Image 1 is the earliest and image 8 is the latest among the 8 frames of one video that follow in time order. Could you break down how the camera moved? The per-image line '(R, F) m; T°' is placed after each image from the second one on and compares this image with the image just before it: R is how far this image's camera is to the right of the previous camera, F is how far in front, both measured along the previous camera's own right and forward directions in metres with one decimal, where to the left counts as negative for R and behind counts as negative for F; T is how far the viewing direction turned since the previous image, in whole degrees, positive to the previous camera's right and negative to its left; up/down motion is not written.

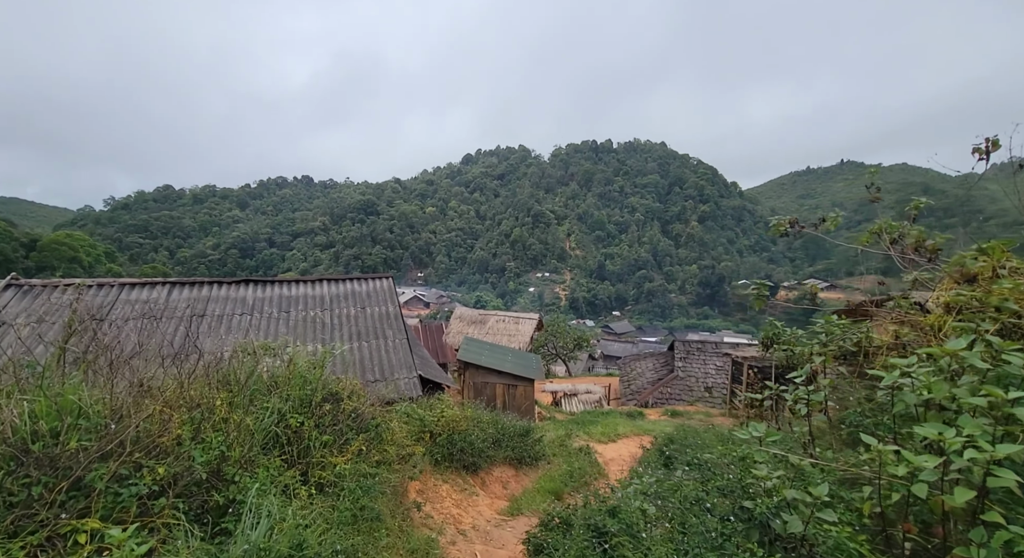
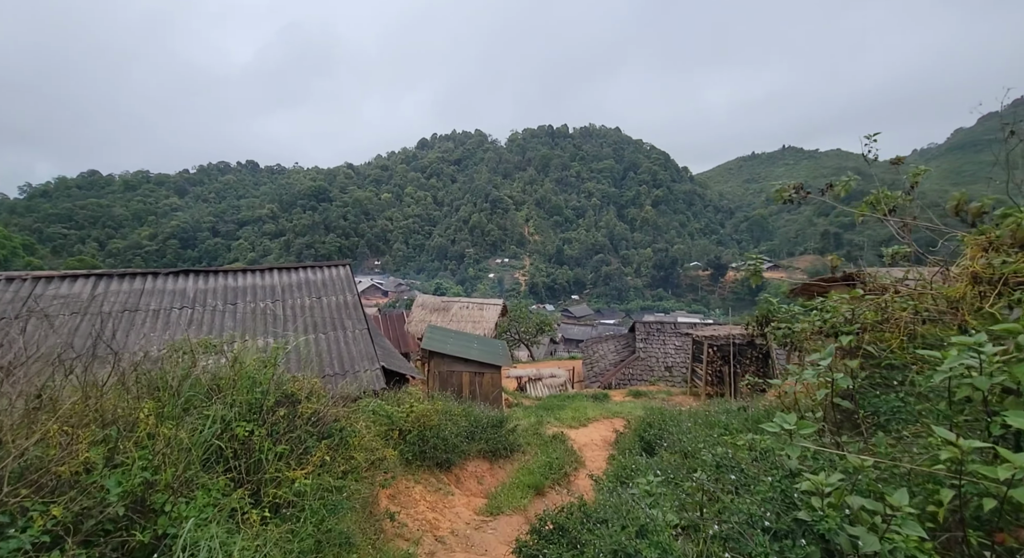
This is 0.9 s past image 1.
(-0.1, +0.4) m; +4°
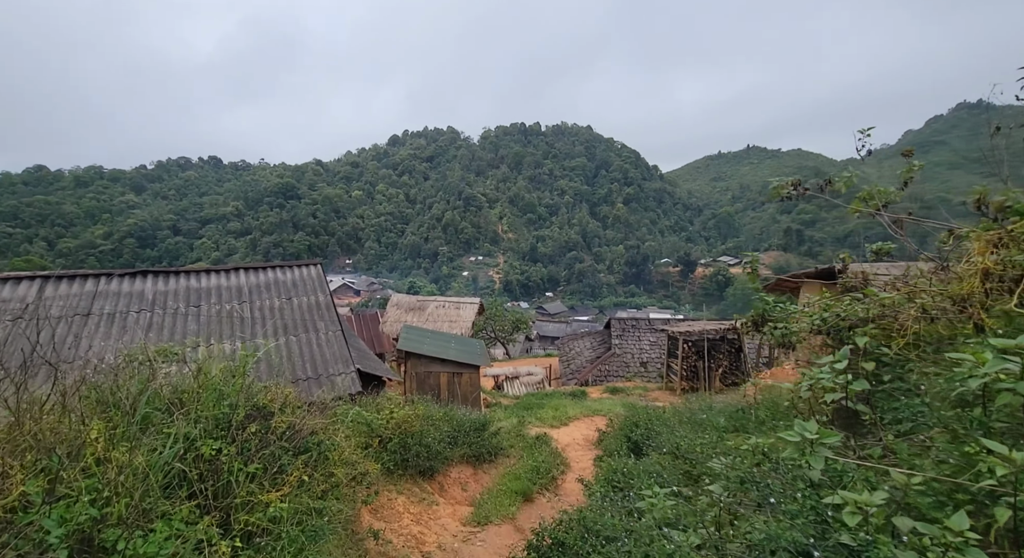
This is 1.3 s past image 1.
(-0.1, +0.2) m; +3°
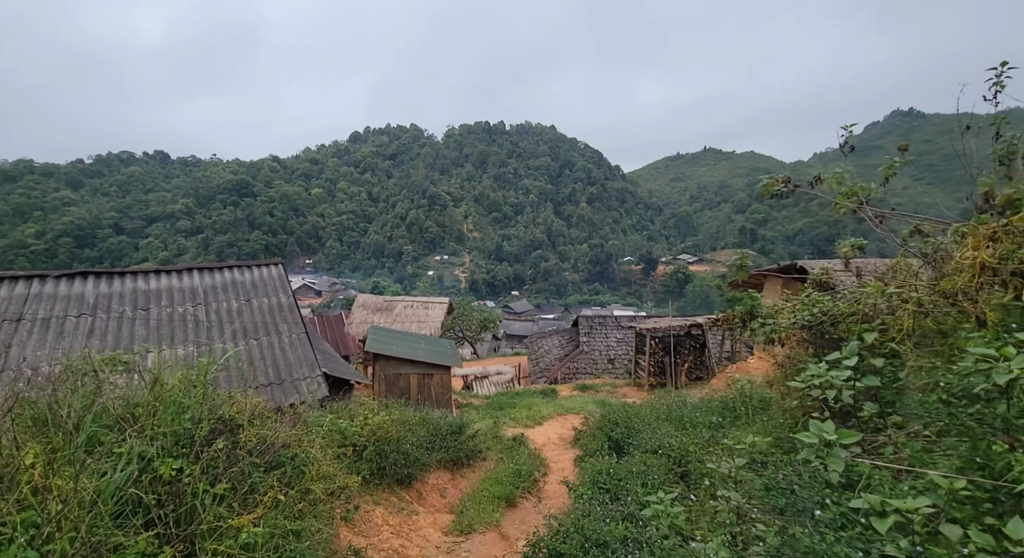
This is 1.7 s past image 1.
(-0.1, +0.2) m; +4°
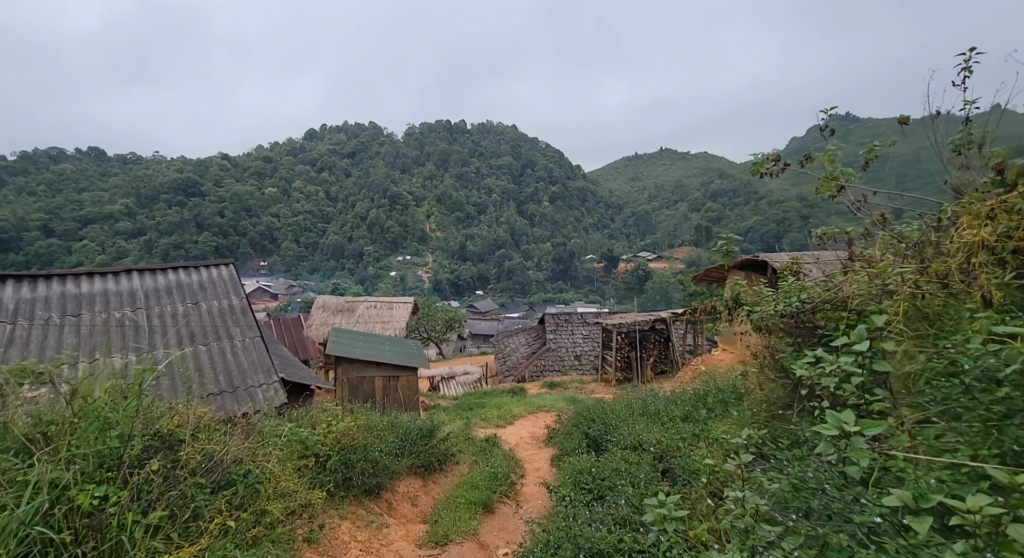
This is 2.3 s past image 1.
(-0.1, +0.3) m; +4°
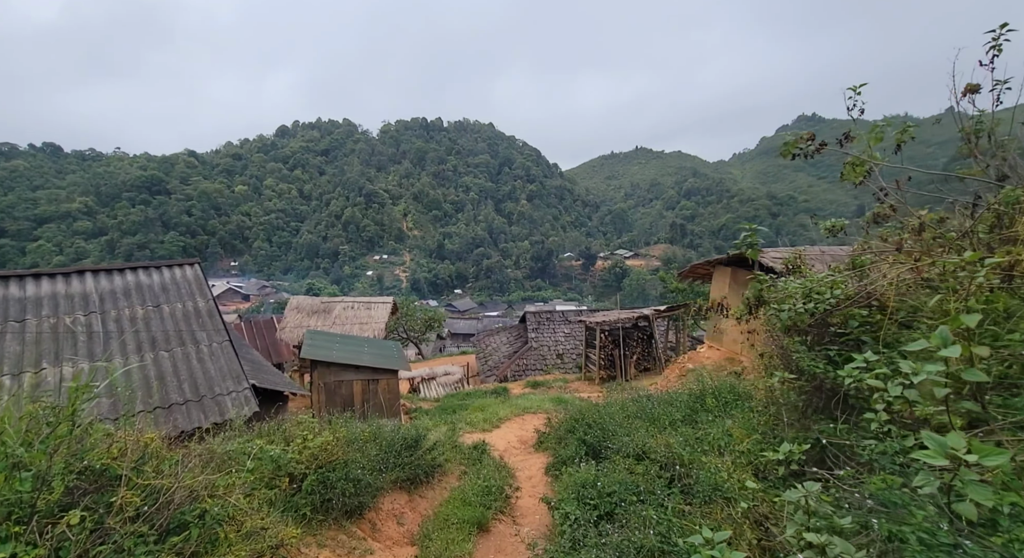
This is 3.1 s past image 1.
(-0.1, +0.4) m; +2°
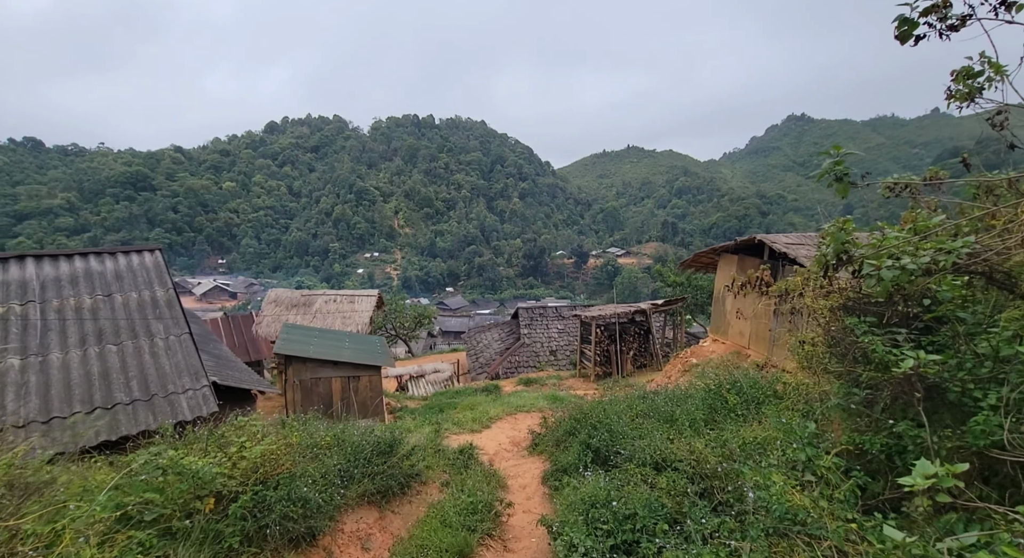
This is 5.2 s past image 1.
(0.0, +0.9) m; +1°
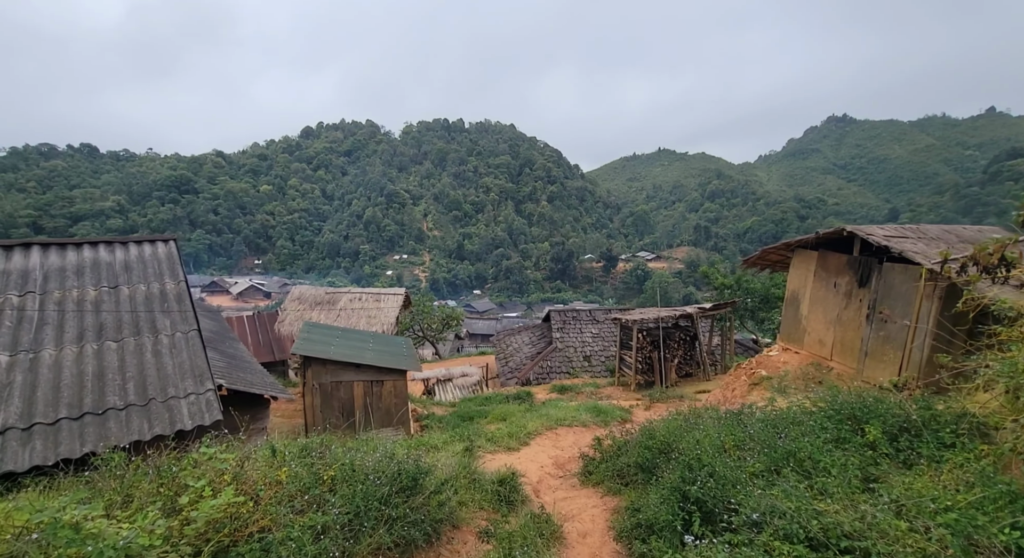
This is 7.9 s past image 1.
(-0.3, +1.2) m; -3°
